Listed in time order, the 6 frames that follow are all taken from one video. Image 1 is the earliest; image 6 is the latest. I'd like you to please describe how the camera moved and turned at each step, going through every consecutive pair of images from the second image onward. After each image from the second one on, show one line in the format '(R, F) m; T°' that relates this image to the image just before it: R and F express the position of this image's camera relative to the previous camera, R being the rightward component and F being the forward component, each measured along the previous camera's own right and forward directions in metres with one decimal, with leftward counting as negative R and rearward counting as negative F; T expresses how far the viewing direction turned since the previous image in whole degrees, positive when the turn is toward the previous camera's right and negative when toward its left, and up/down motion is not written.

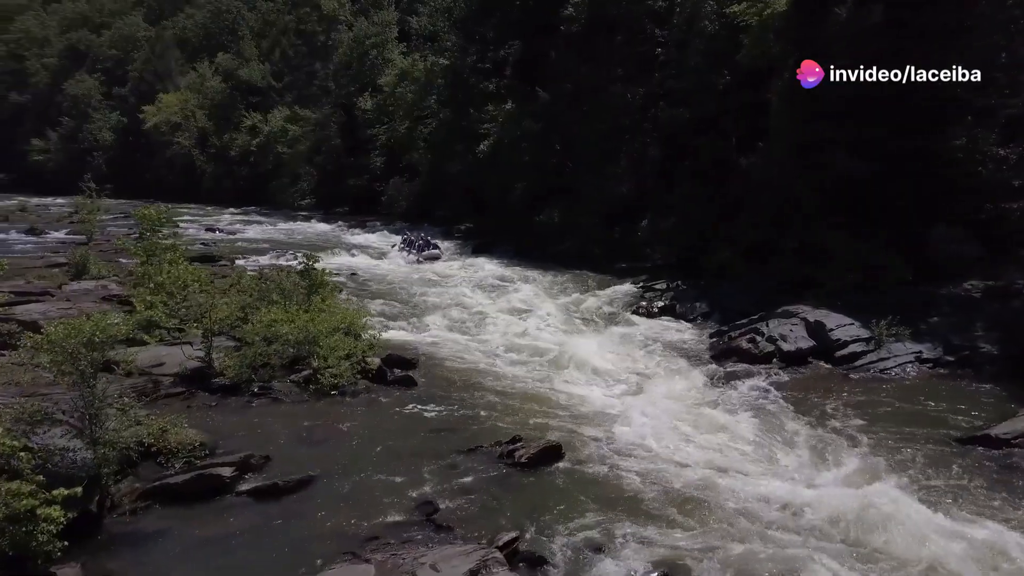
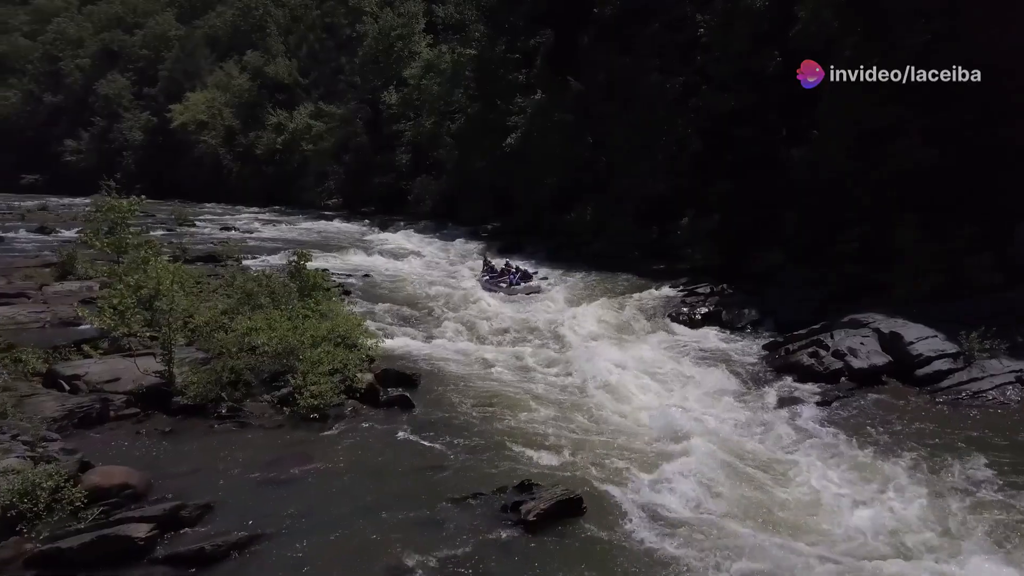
(+0.3, +2.1) m; -3°
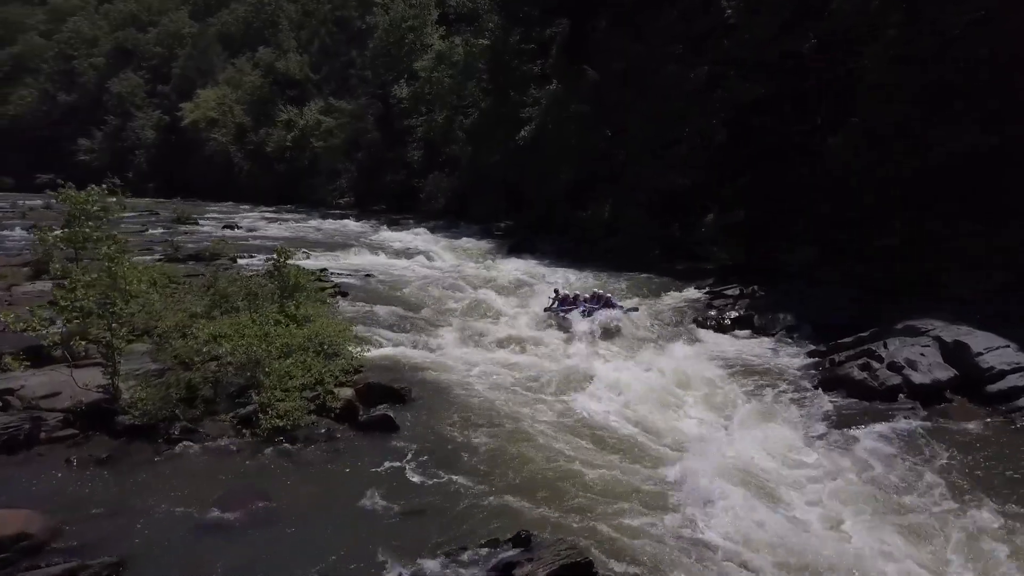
(+0.2, +1.6) m; -2°
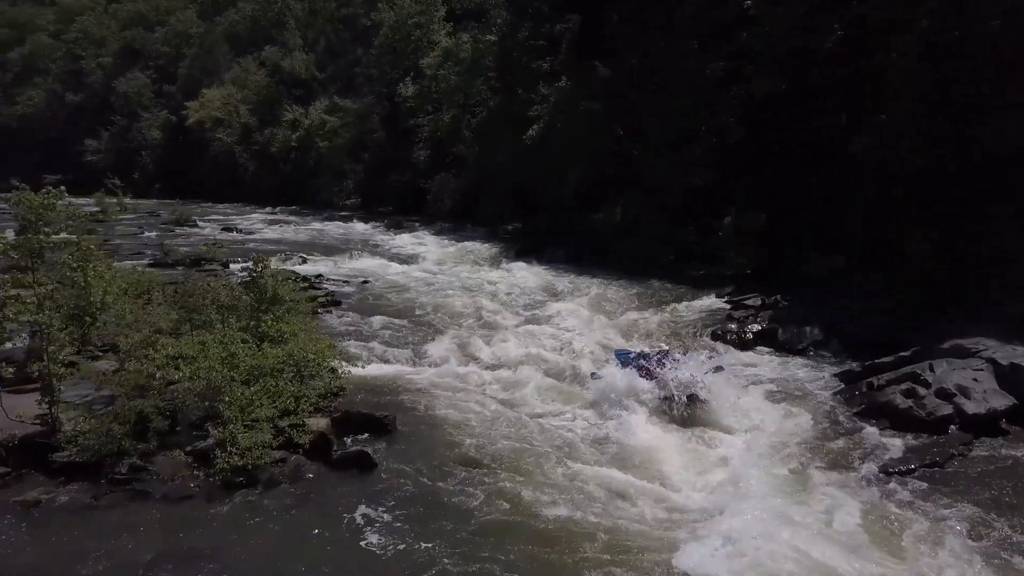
(+0.2, +1.2) m; -1°
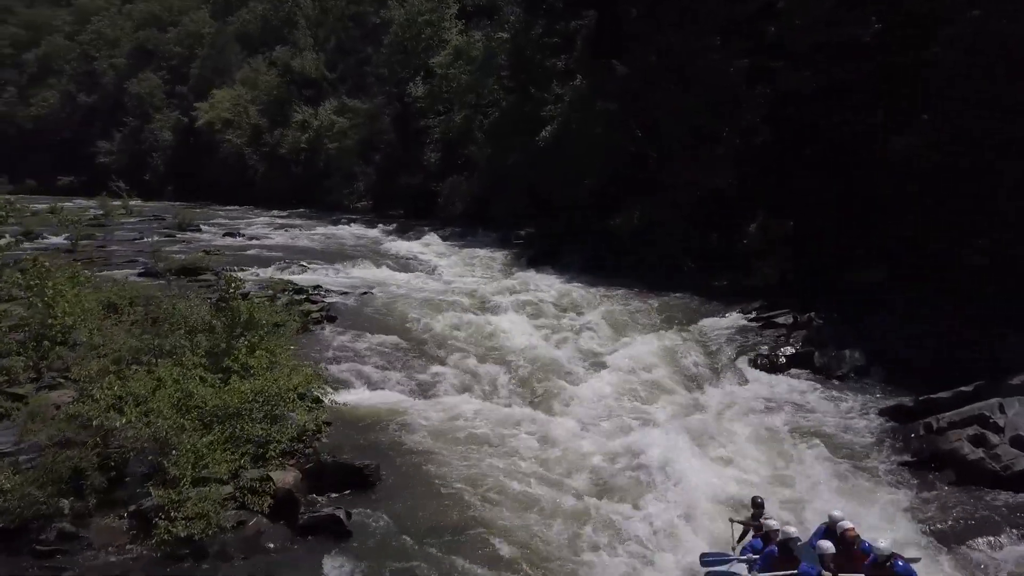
(+0.2, +1.3) m; -1°
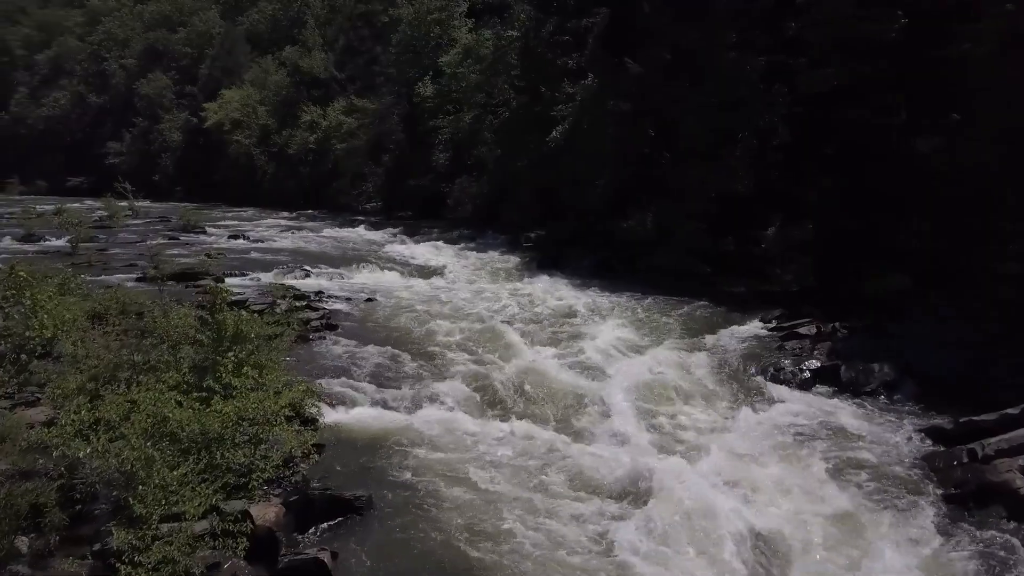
(+0.1, +0.7) m; -1°
